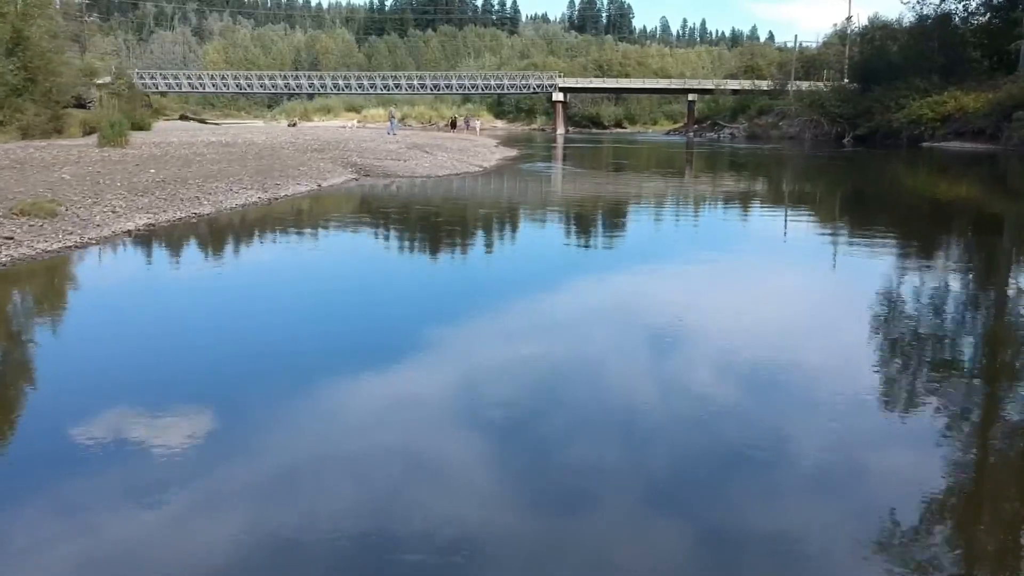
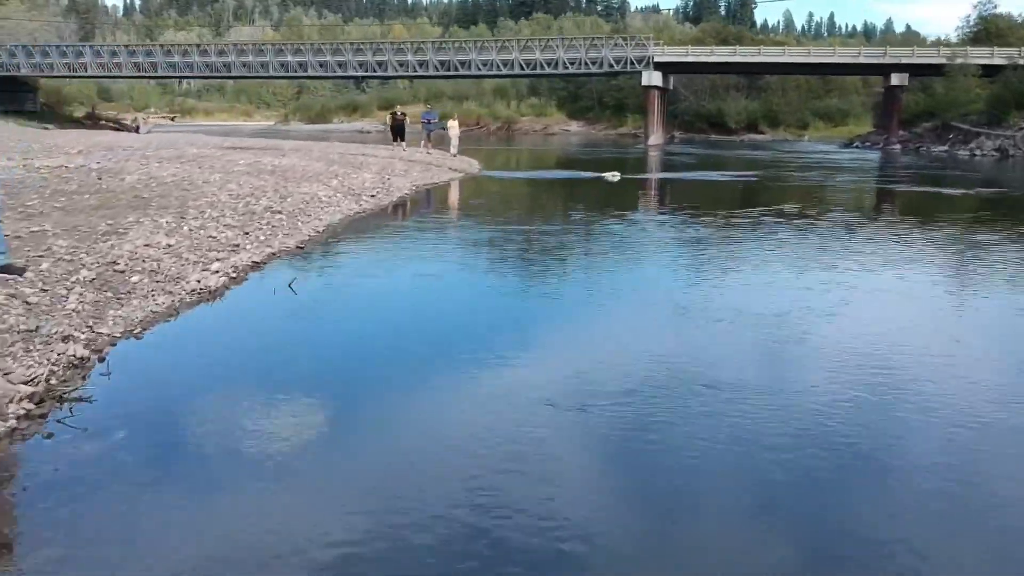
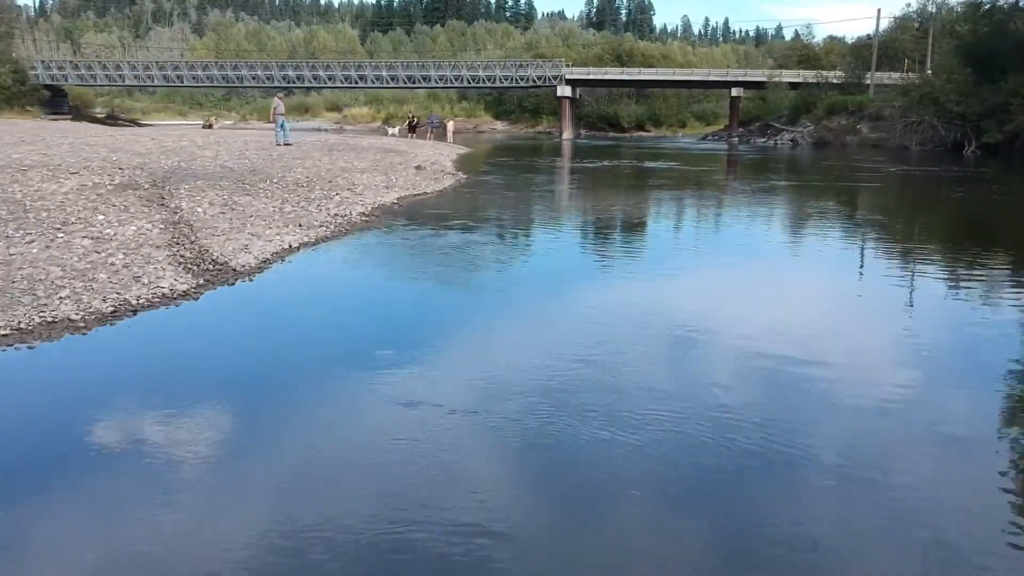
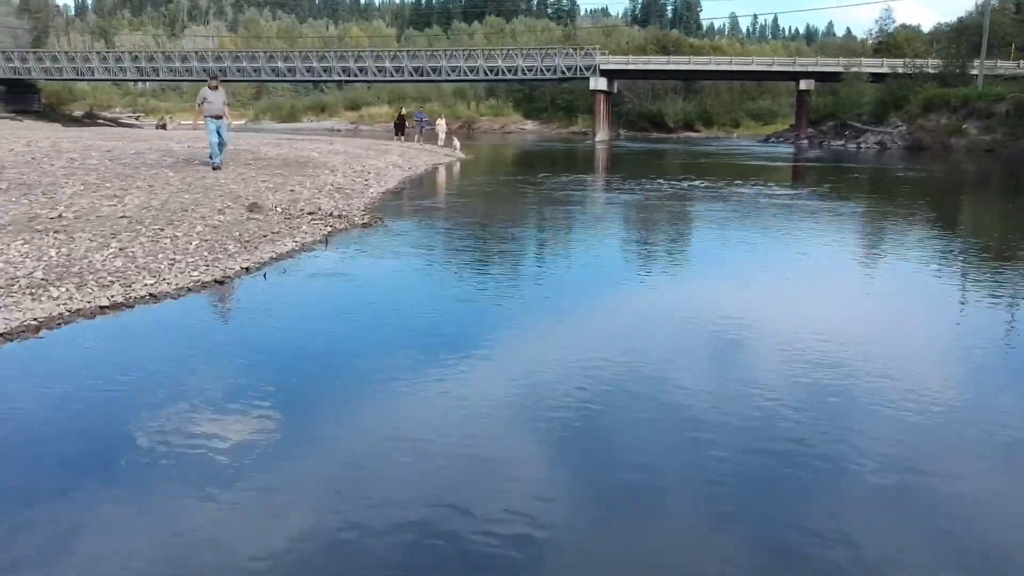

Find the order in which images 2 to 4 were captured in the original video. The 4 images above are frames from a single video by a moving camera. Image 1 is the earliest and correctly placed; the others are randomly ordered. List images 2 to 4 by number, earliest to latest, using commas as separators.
3, 4, 2
